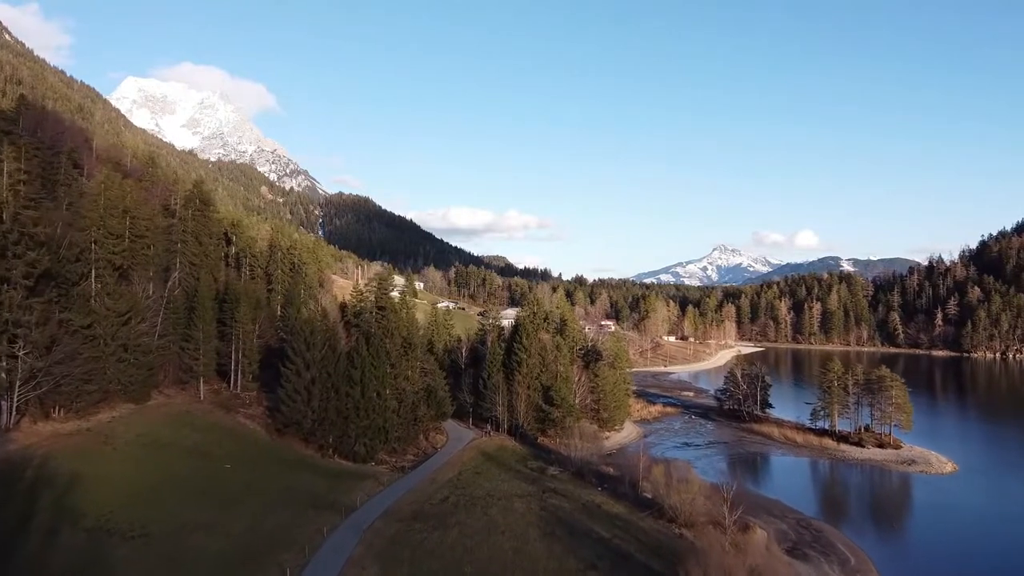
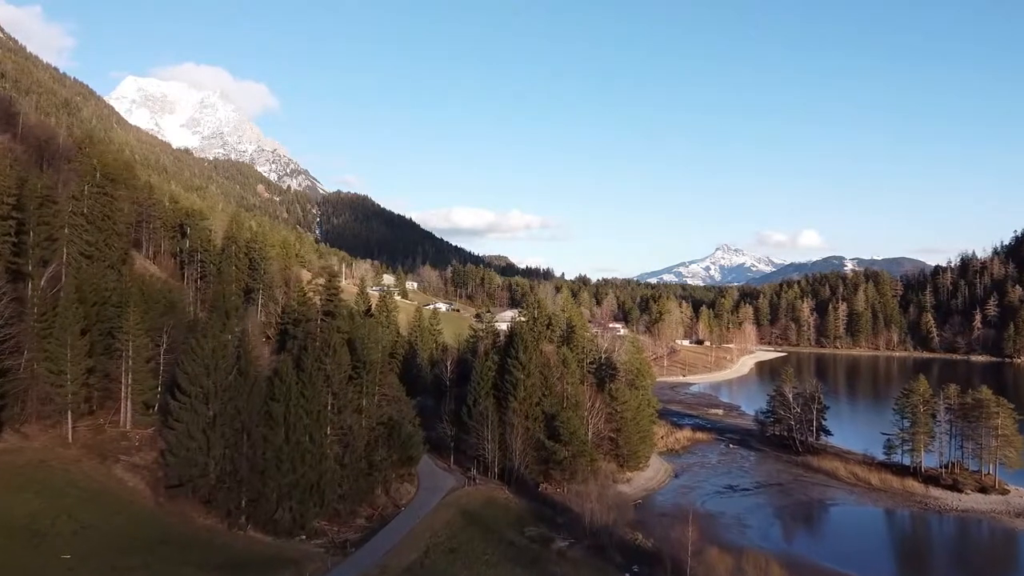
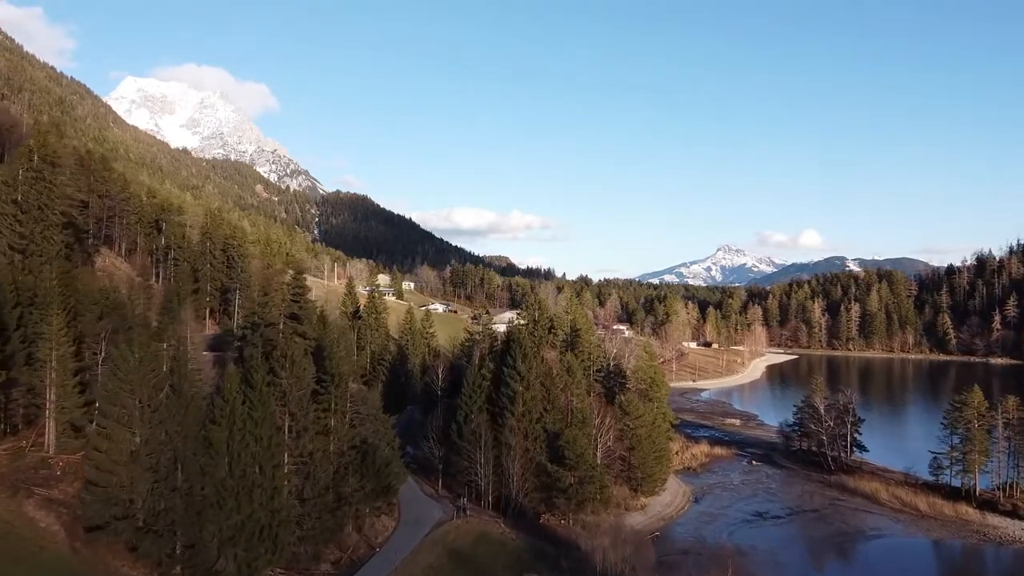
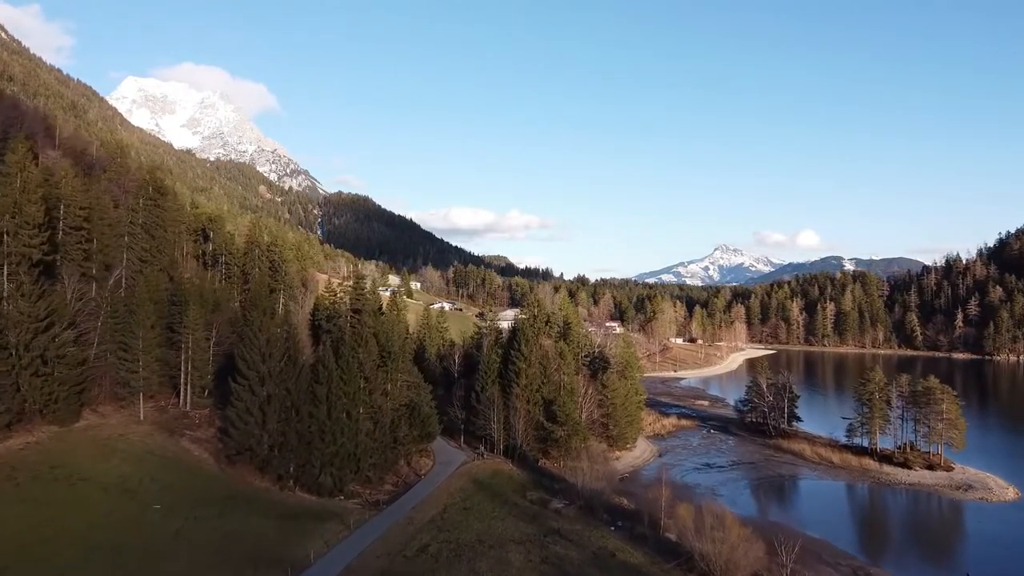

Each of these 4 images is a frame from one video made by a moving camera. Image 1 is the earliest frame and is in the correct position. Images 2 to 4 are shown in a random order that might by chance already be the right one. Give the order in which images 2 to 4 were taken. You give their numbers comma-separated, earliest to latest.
4, 2, 3
